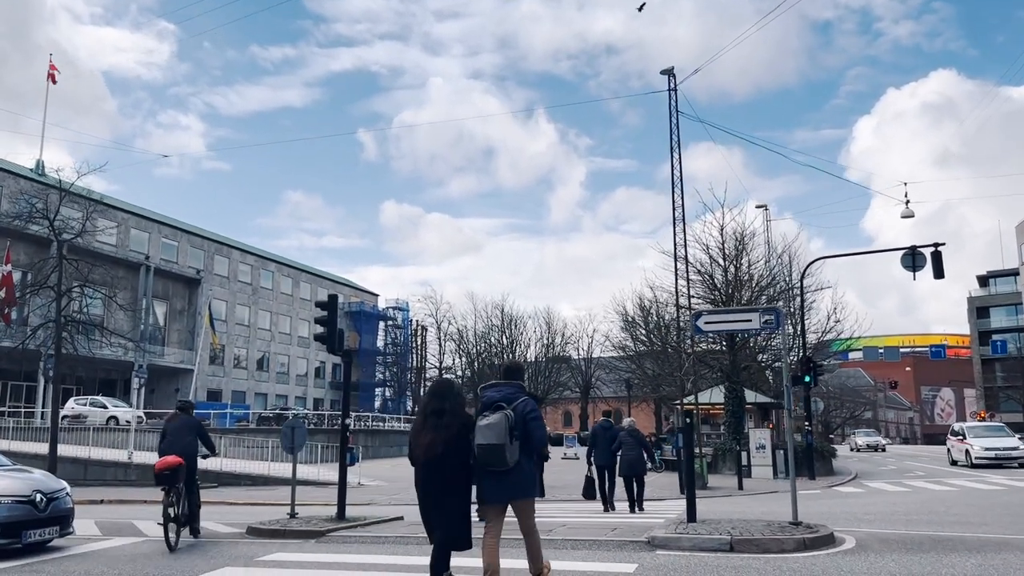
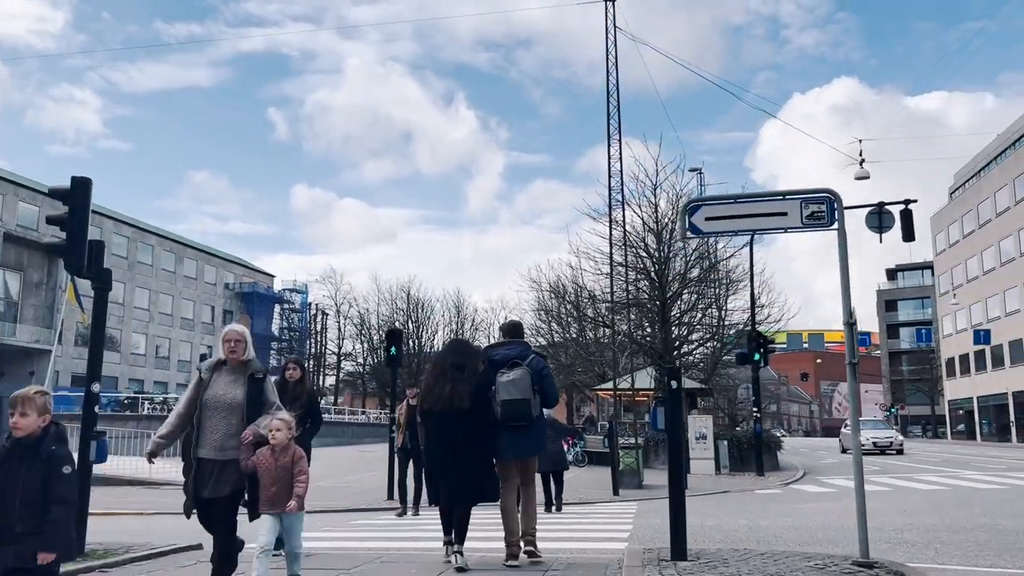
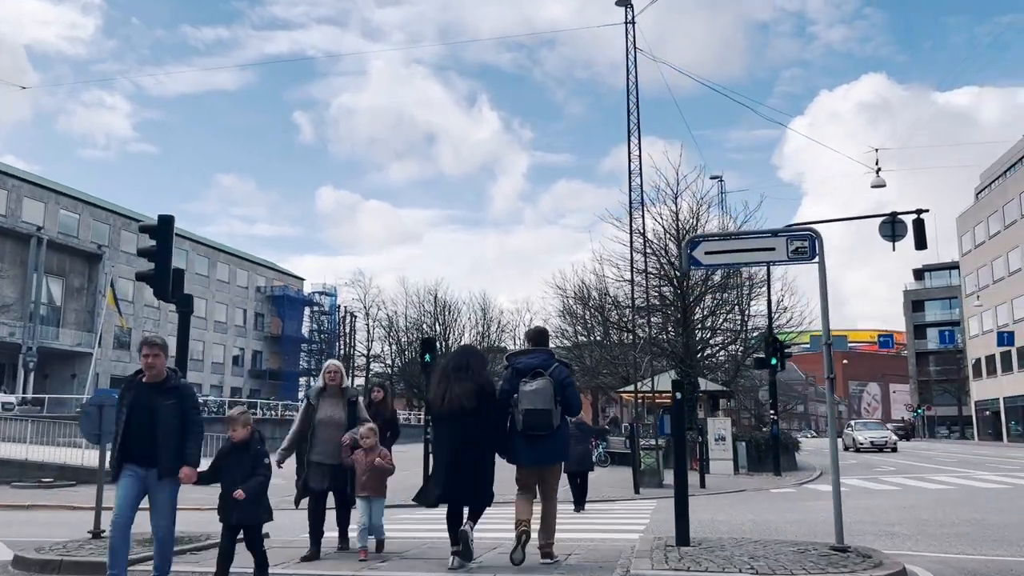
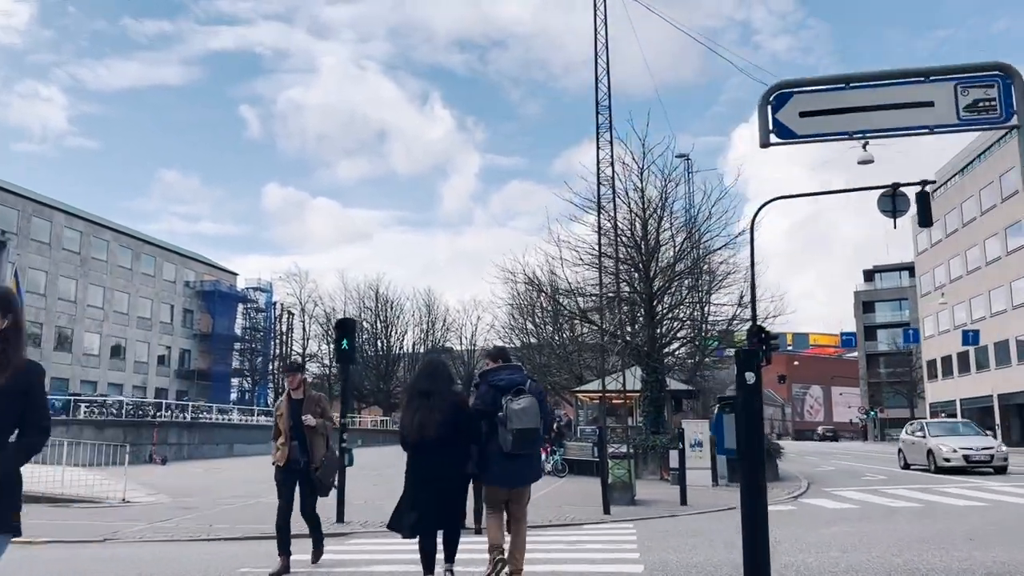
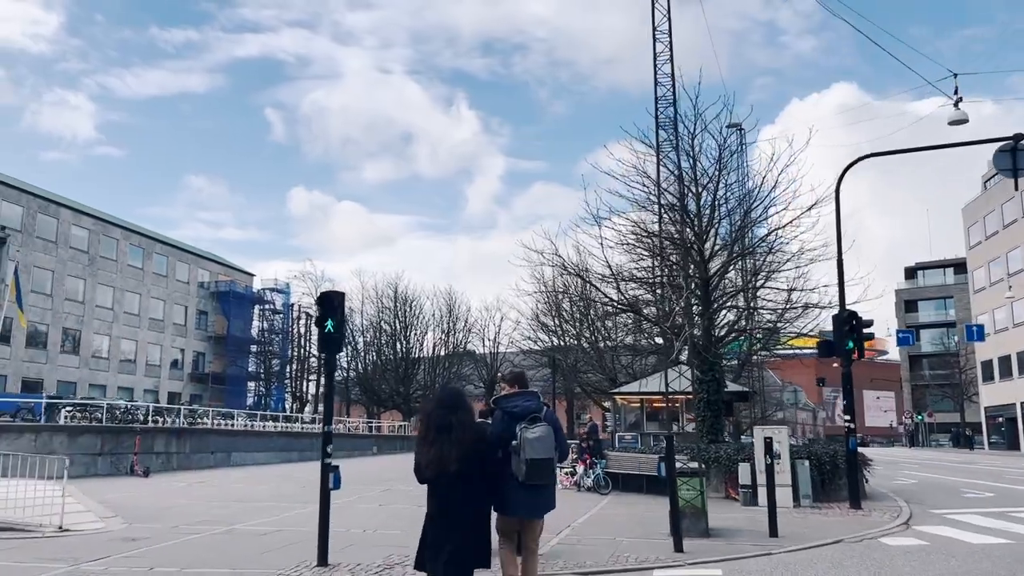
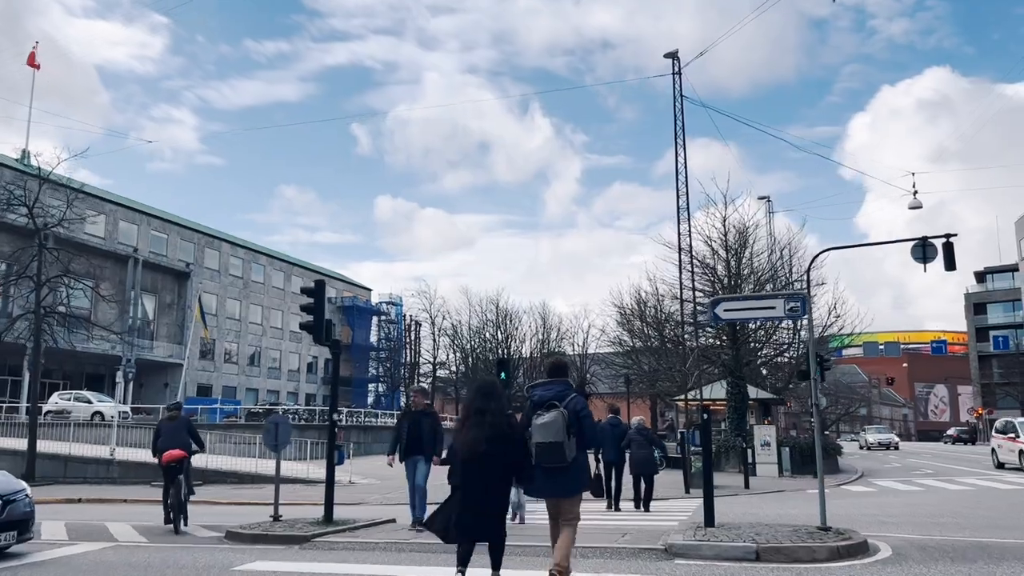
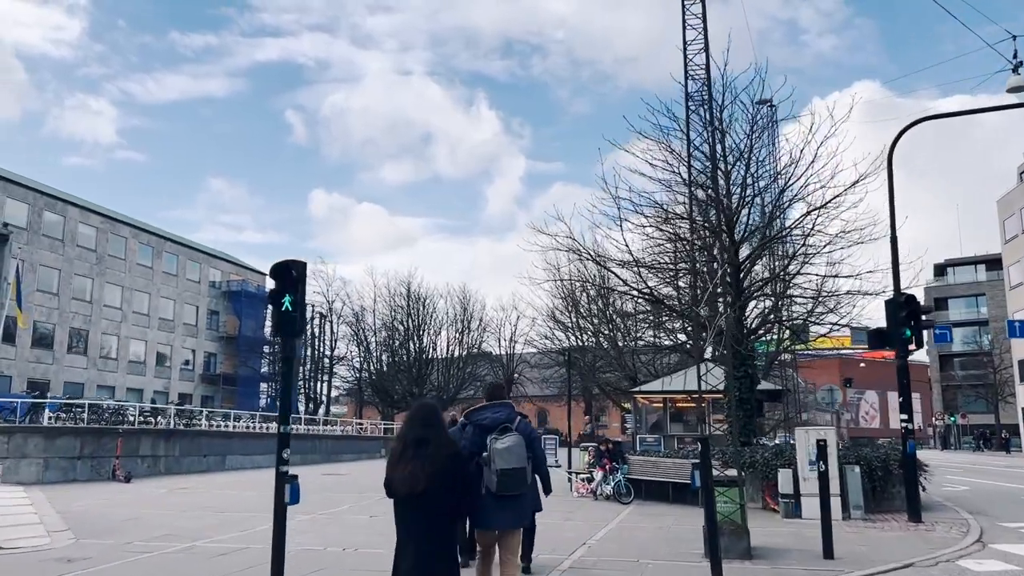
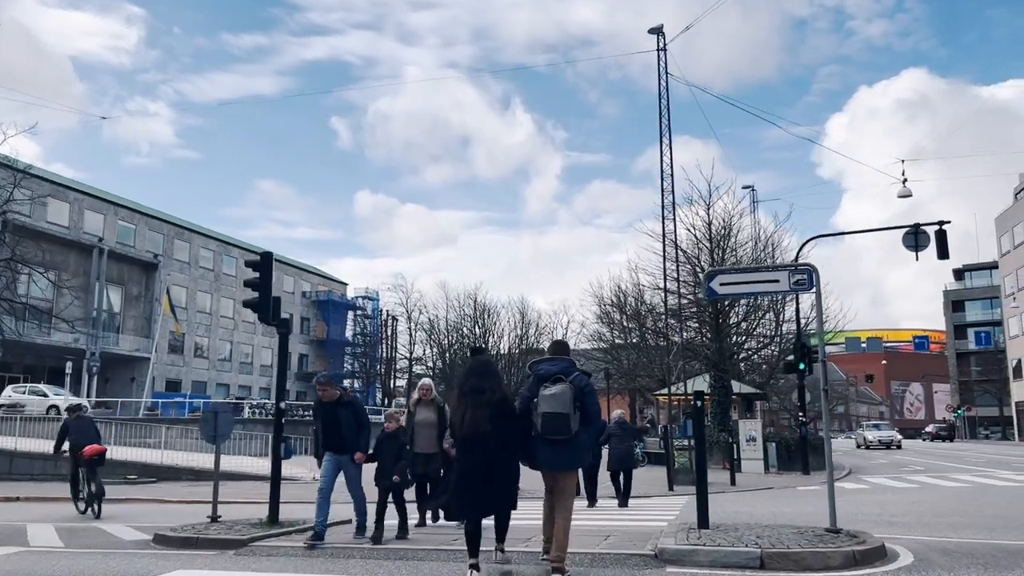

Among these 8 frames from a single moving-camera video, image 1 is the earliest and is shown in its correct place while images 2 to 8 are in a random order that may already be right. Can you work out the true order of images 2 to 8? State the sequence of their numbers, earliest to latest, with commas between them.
6, 8, 3, 2, 4, 5, 7
